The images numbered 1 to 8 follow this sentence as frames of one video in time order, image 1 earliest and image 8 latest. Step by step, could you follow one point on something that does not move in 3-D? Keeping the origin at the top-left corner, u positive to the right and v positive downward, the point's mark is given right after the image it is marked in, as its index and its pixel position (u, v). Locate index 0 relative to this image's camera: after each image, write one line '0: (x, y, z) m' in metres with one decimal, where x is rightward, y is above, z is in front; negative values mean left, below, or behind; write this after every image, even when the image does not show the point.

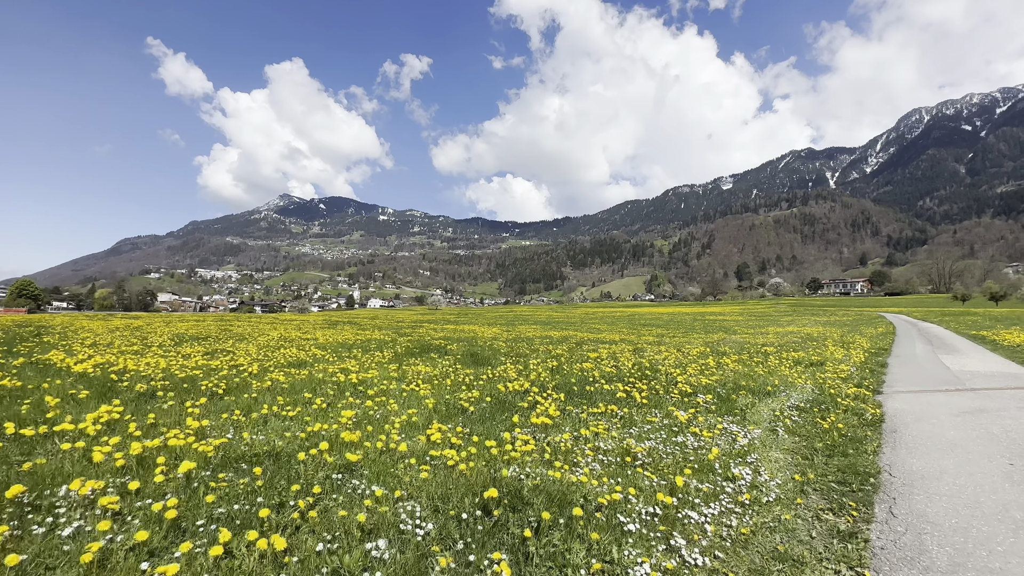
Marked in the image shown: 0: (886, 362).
0: (+14.9, -3.0, +17.9) m
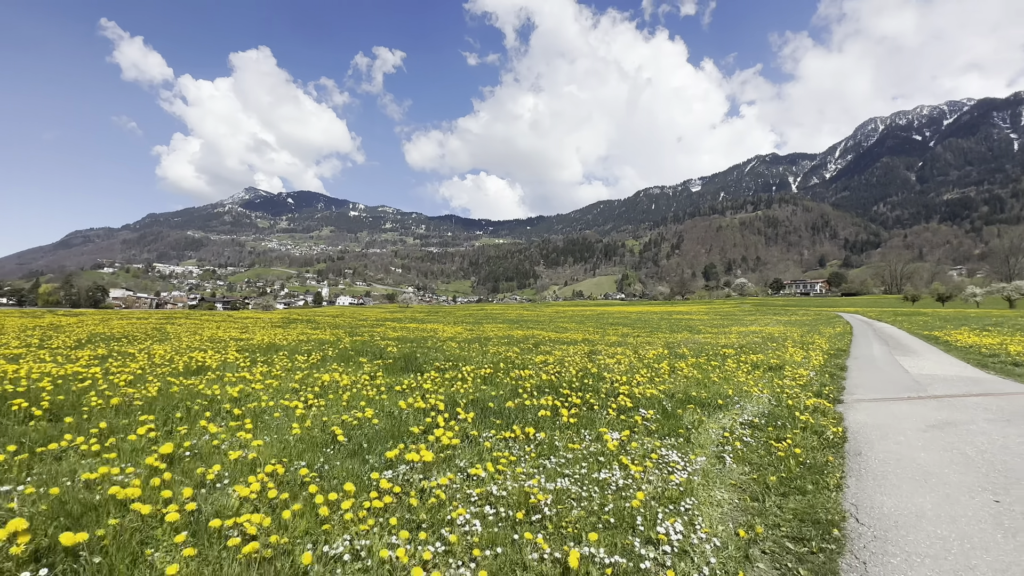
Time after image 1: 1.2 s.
0: (+12.8, -3.0, +17.2) m
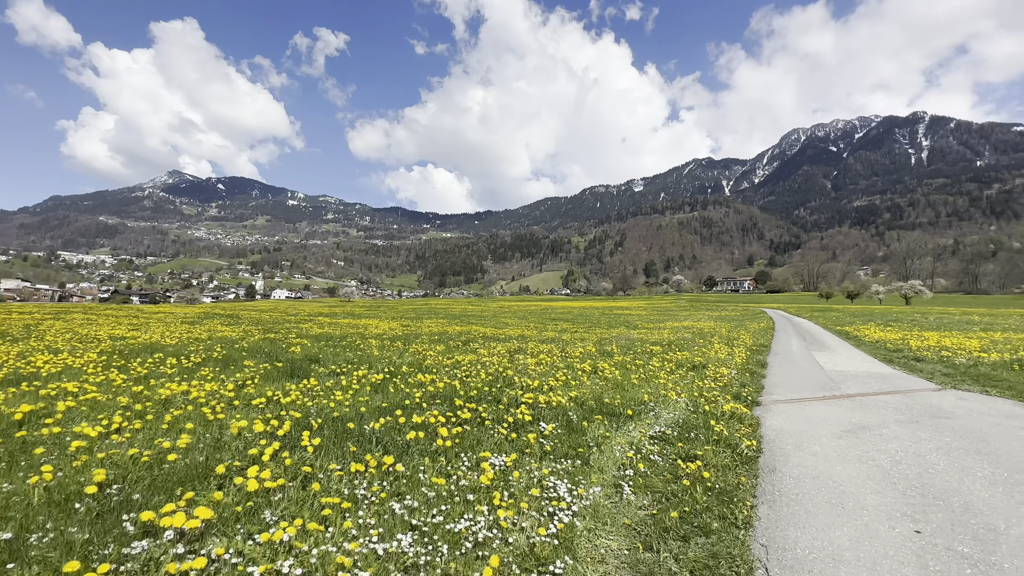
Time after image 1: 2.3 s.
0: (+9.7, -2.9, +17.2) m
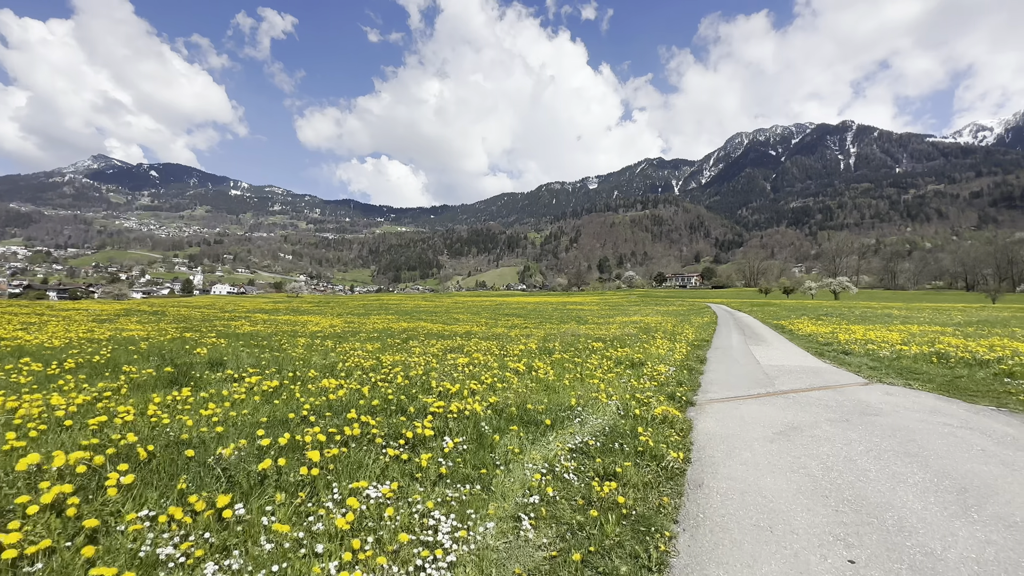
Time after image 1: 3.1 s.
0: (+7.3, -2.7, +17.1) m
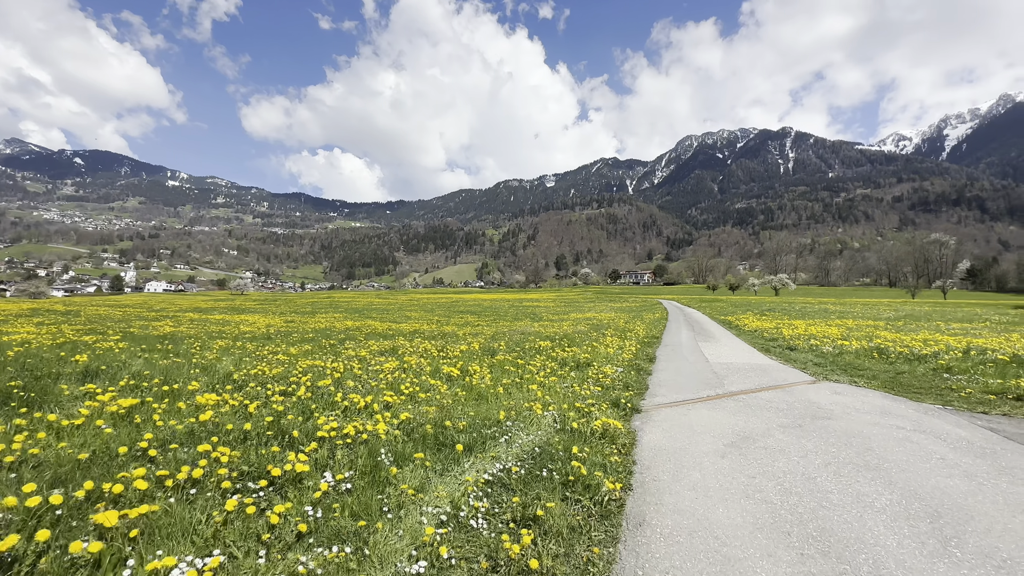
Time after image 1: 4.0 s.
0: (+5.2, -2.5, +16.5) m
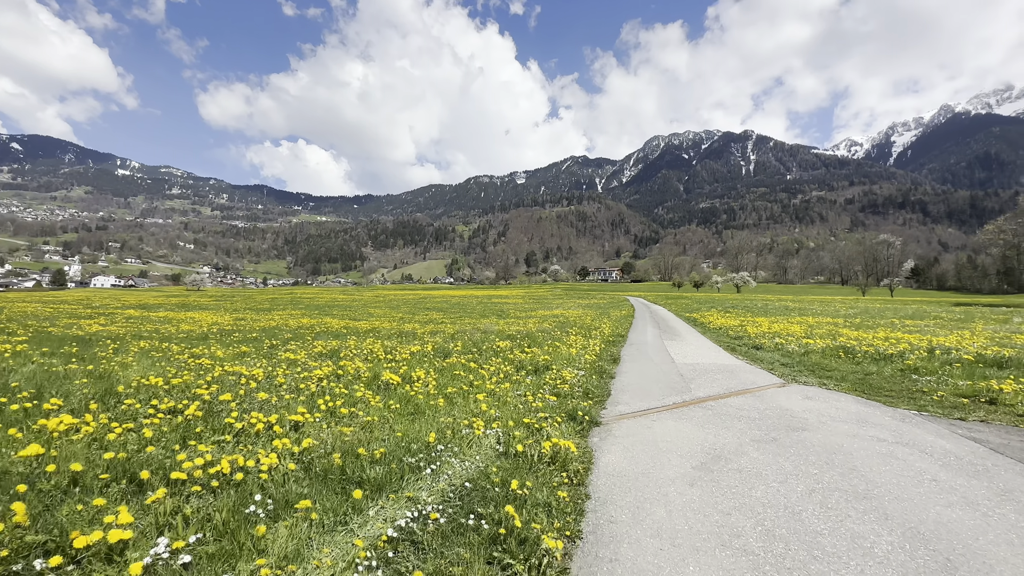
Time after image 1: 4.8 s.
0: (+3.7, -2.4, +15.6) m
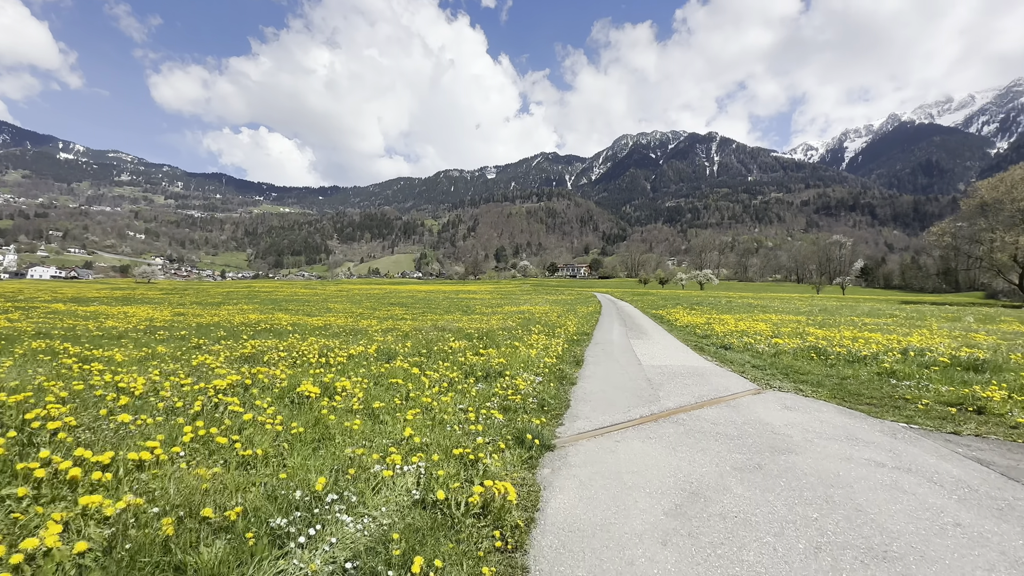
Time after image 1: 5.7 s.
0: (+2.2, -2.3, +14.4) m
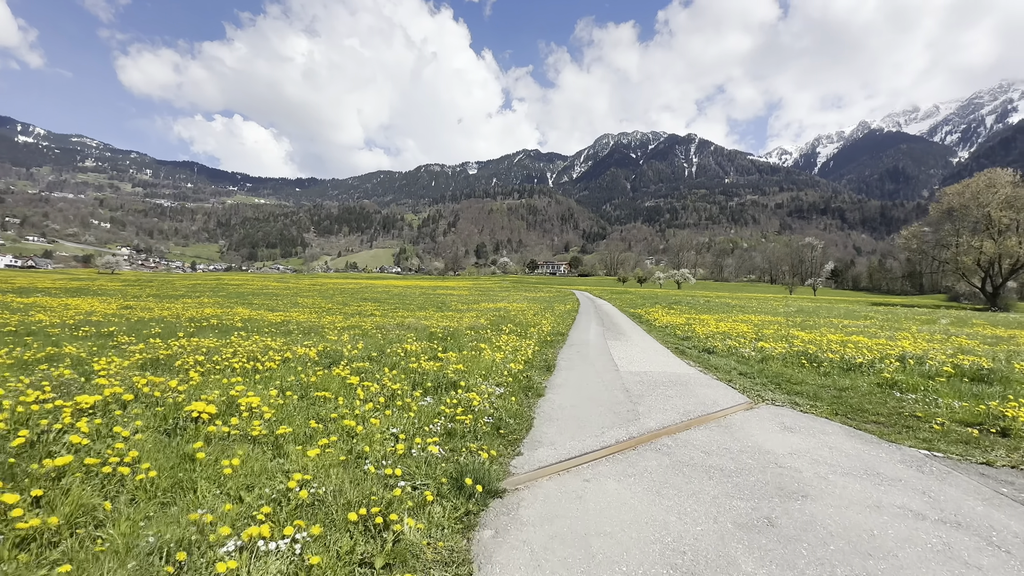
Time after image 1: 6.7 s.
0: (+1.2, -2.2, +12.9) m
